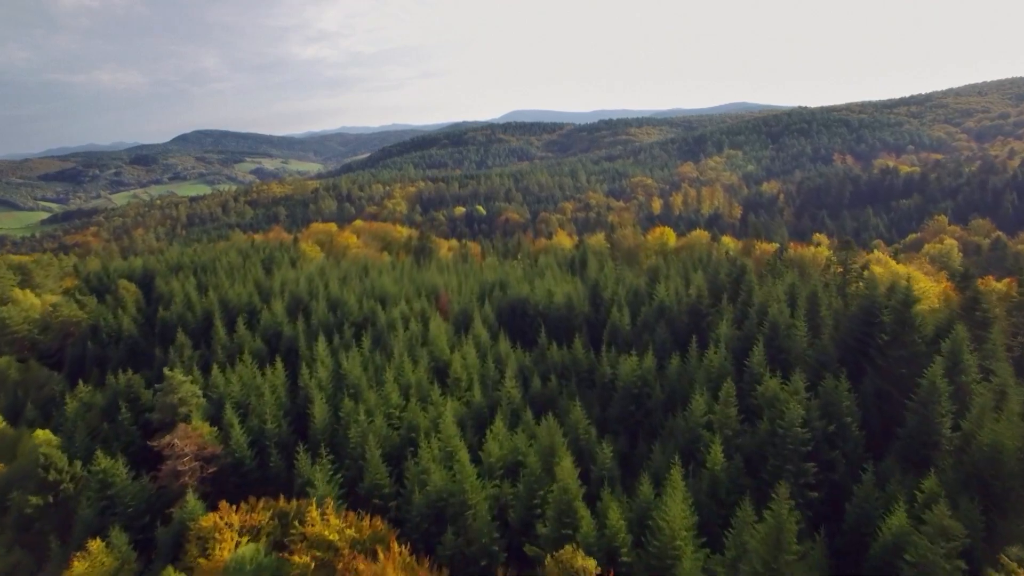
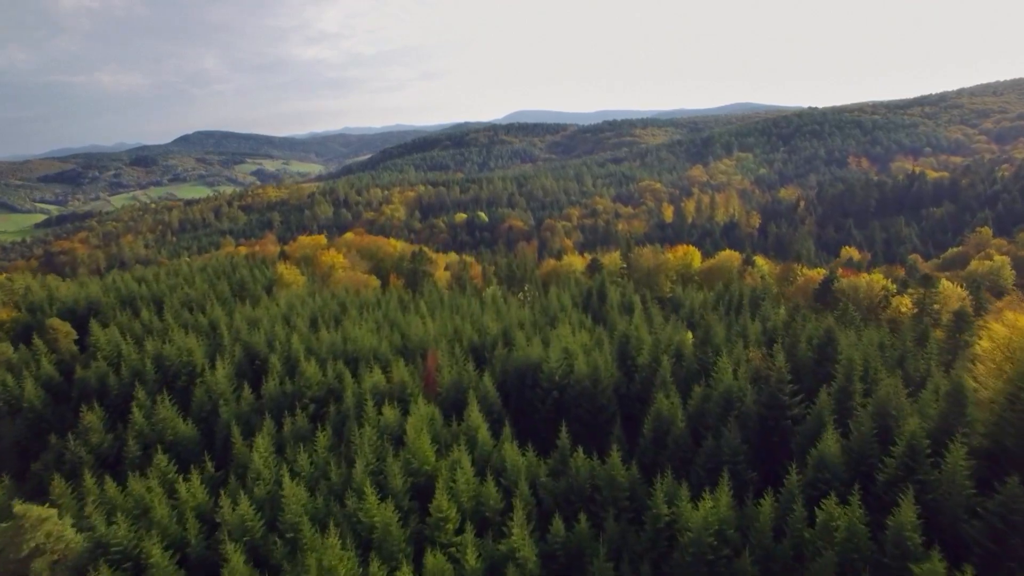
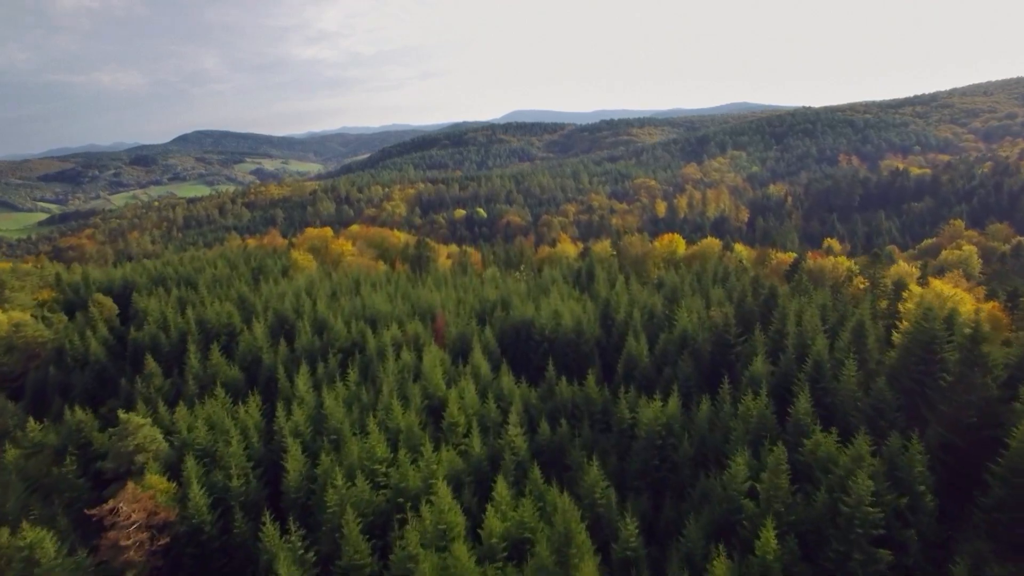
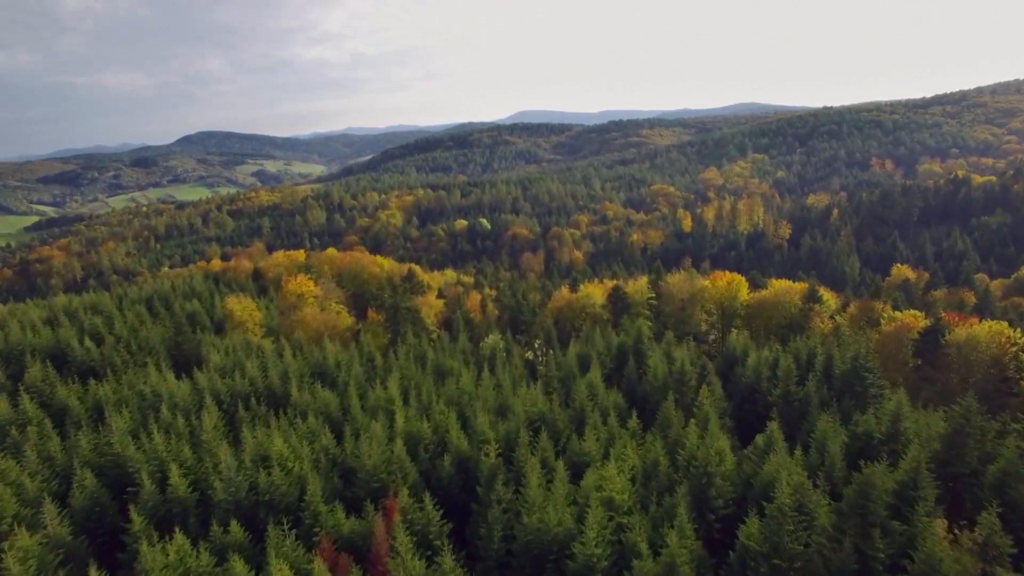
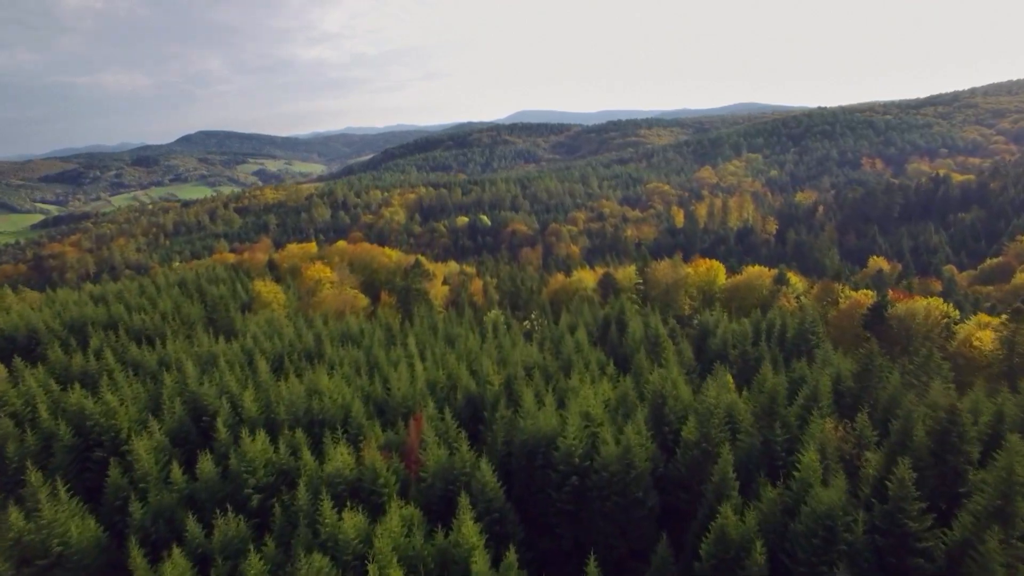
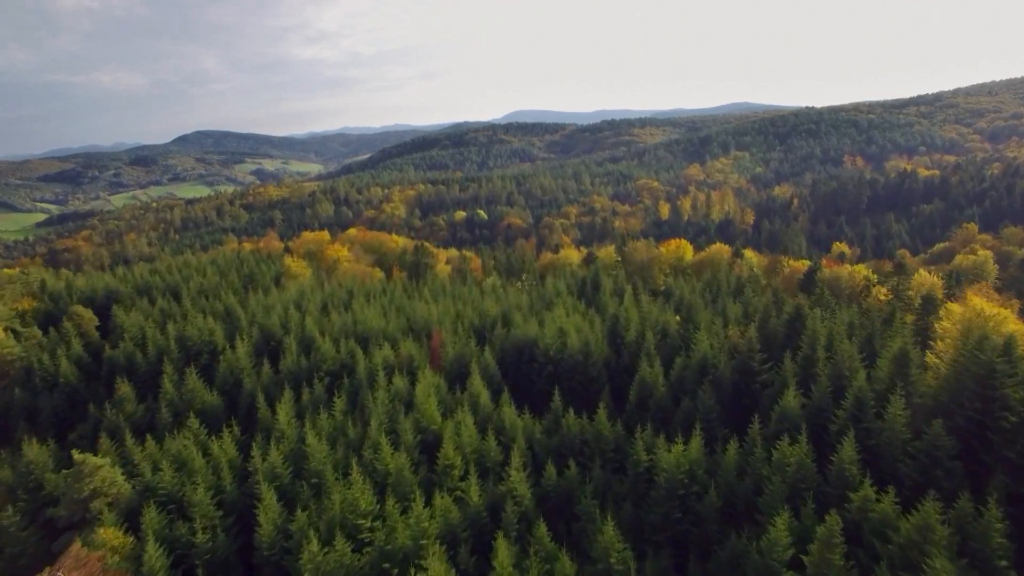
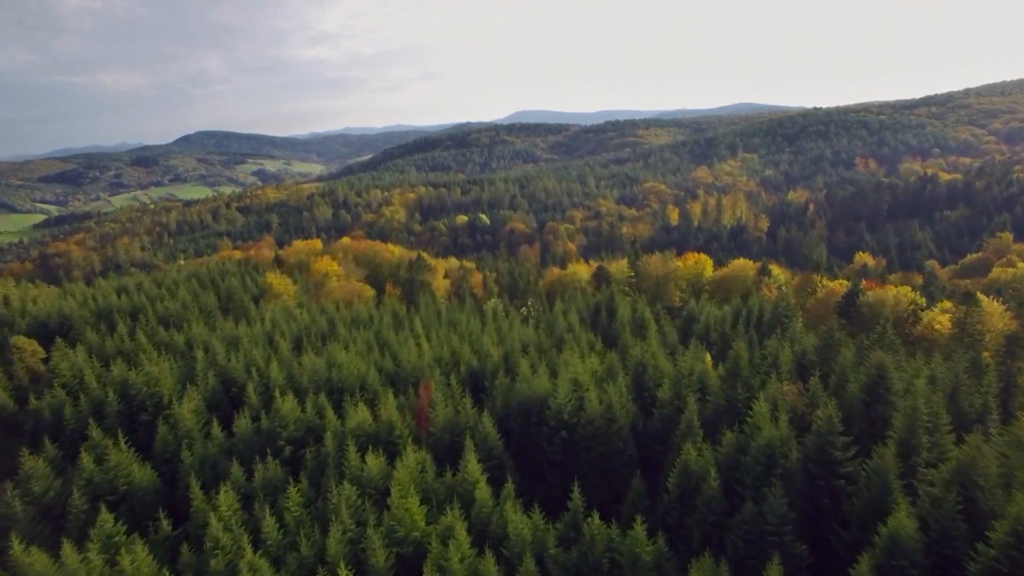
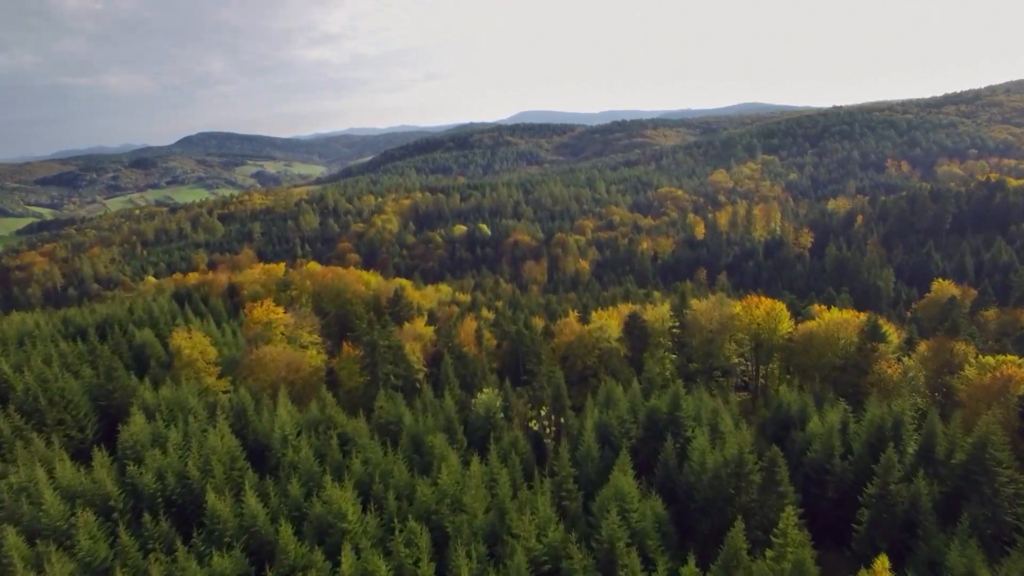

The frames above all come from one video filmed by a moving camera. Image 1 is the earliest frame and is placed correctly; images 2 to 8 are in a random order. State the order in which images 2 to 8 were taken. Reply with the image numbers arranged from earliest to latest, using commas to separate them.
3, 6, 2, 7, 5, 4, 8
